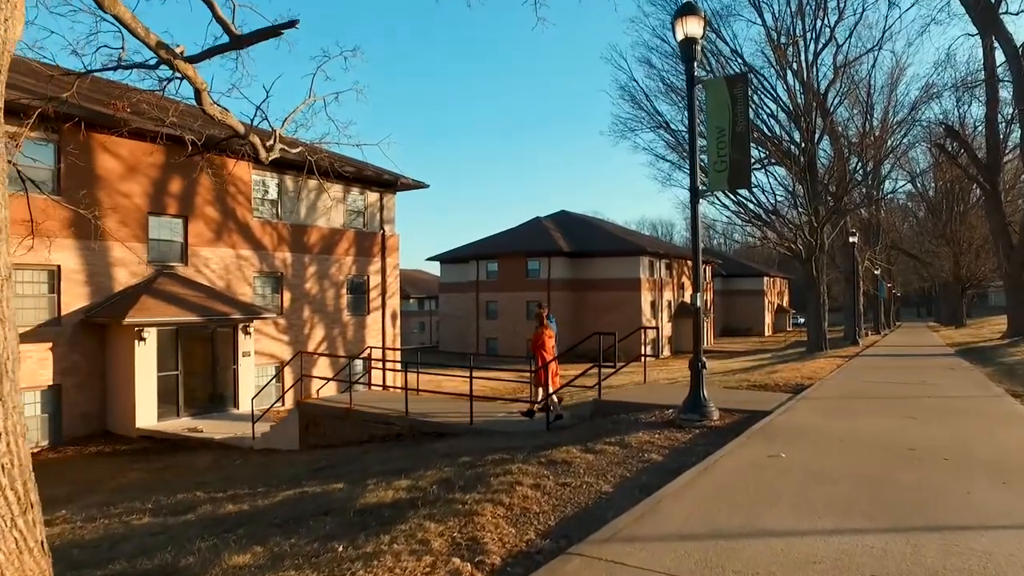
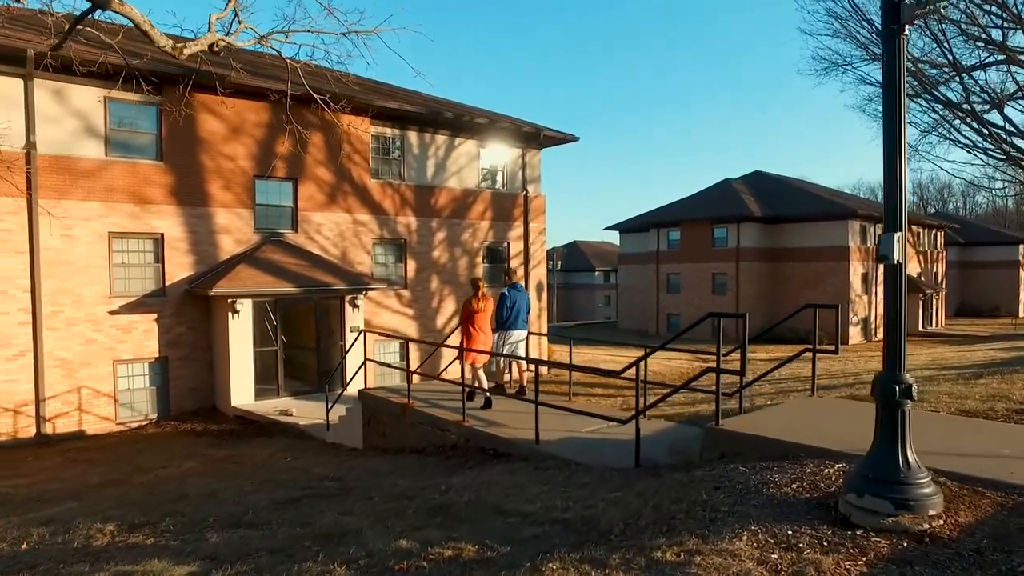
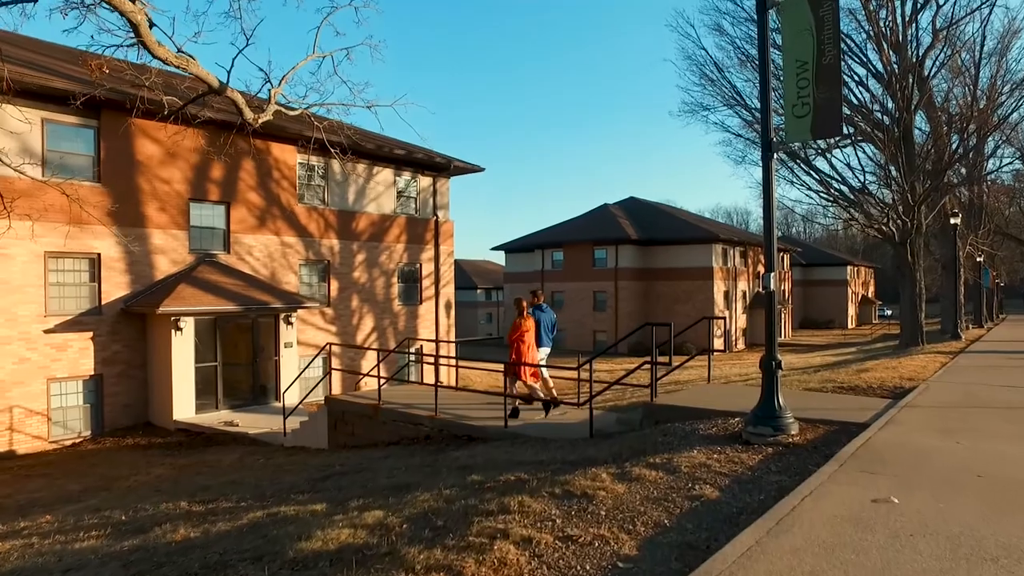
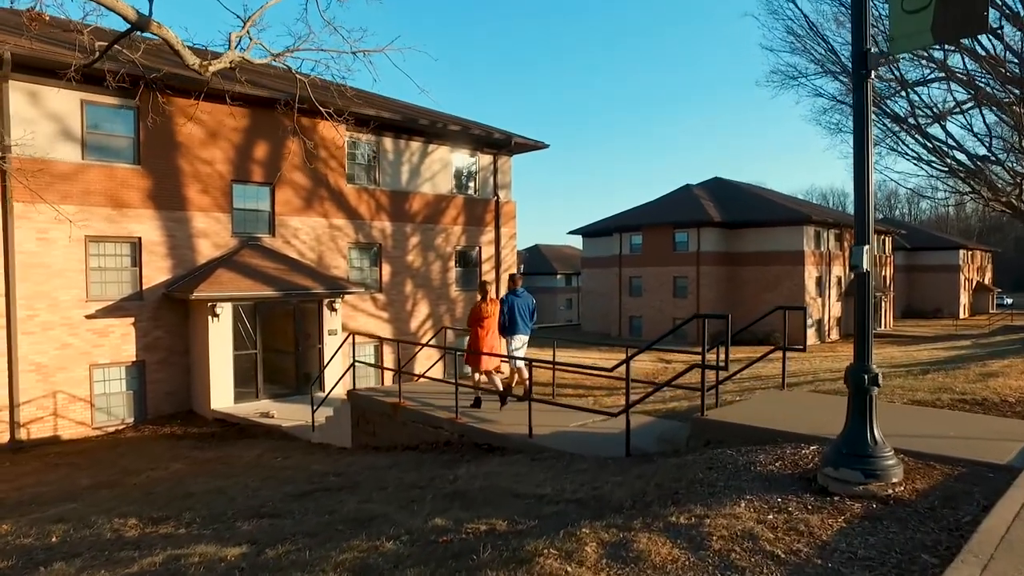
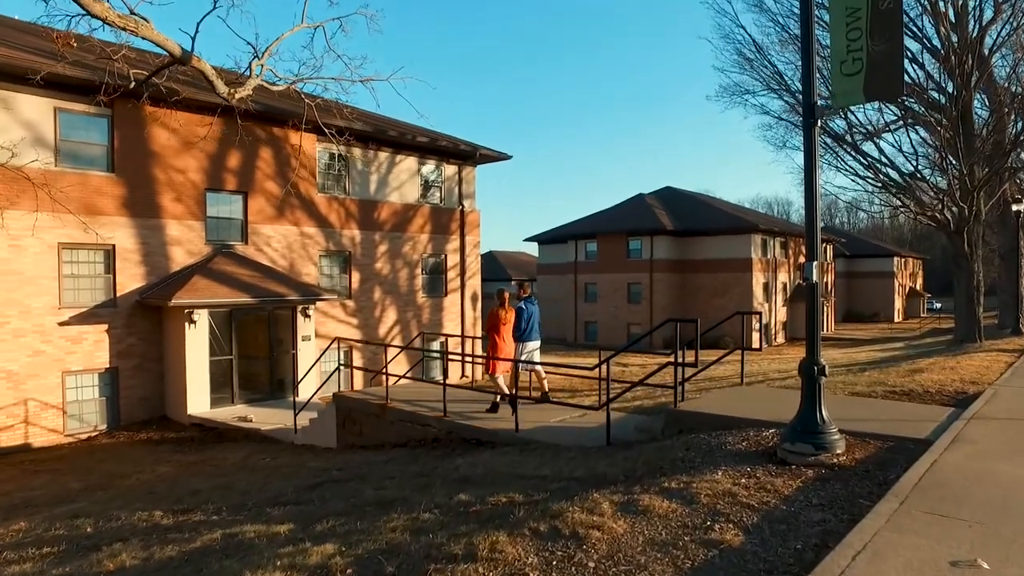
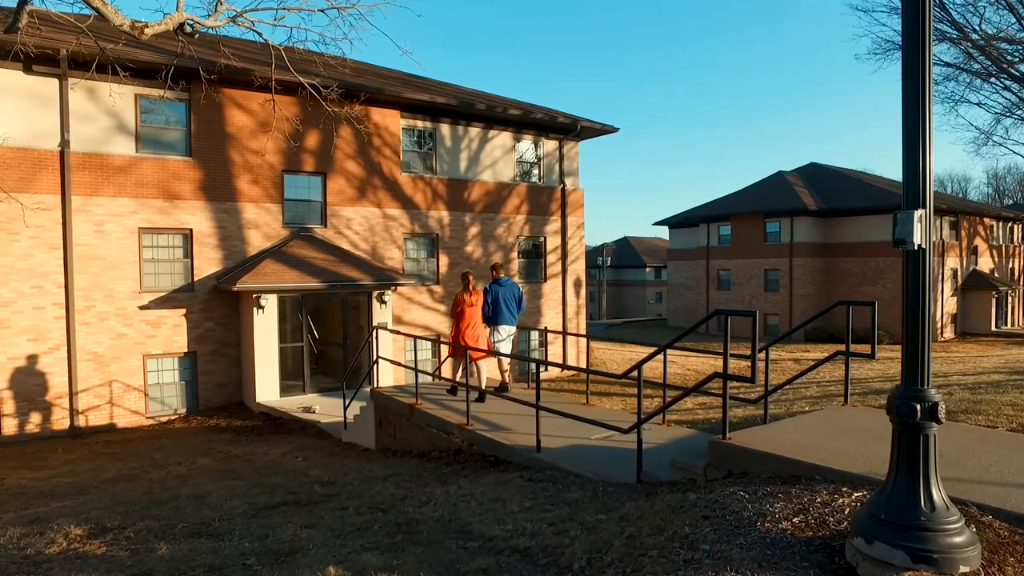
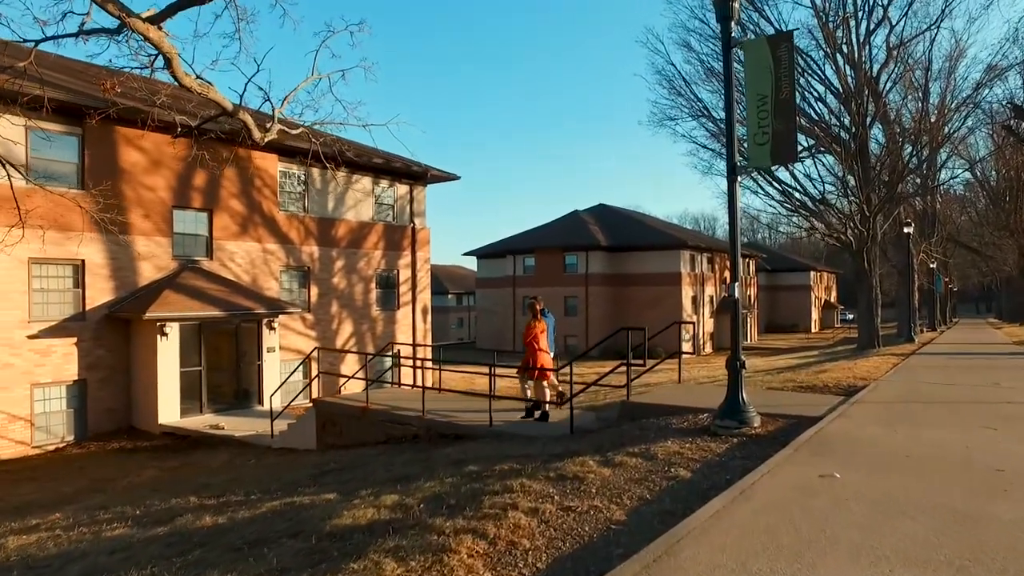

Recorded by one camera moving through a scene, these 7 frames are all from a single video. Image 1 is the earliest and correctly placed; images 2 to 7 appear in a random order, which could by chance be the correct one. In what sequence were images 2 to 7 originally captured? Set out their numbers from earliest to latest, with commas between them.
7, 3, 5, 4, 2, 6
